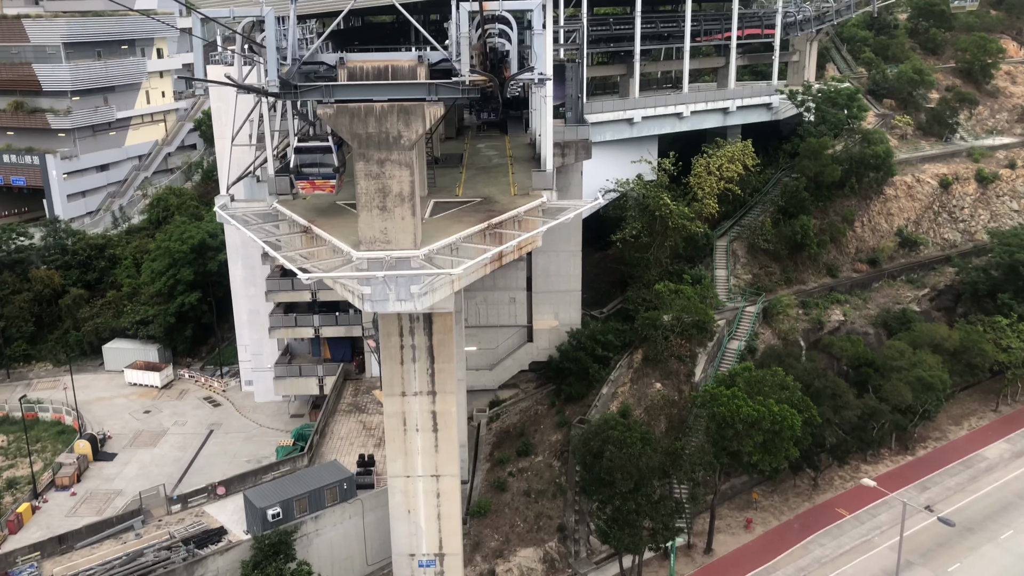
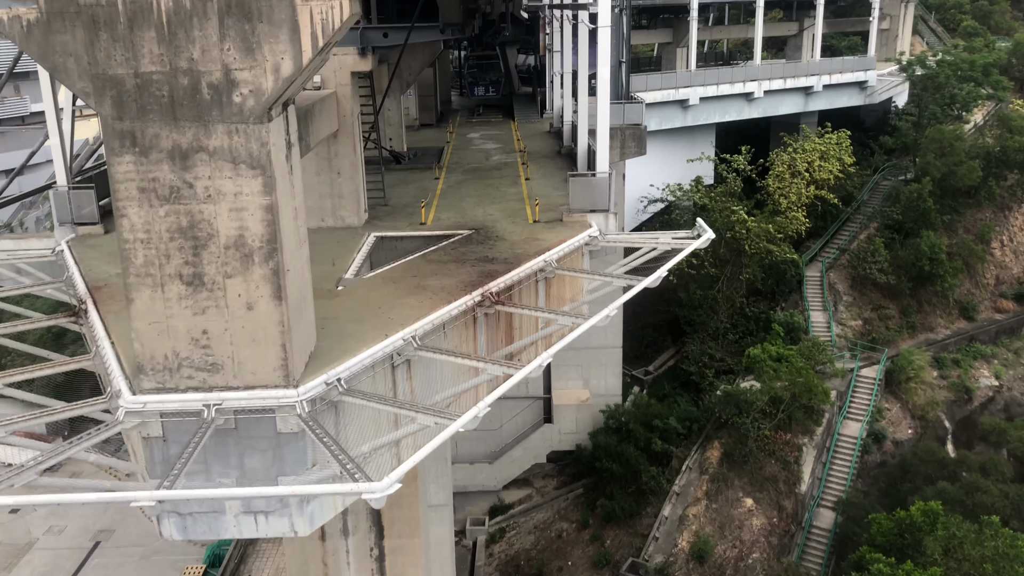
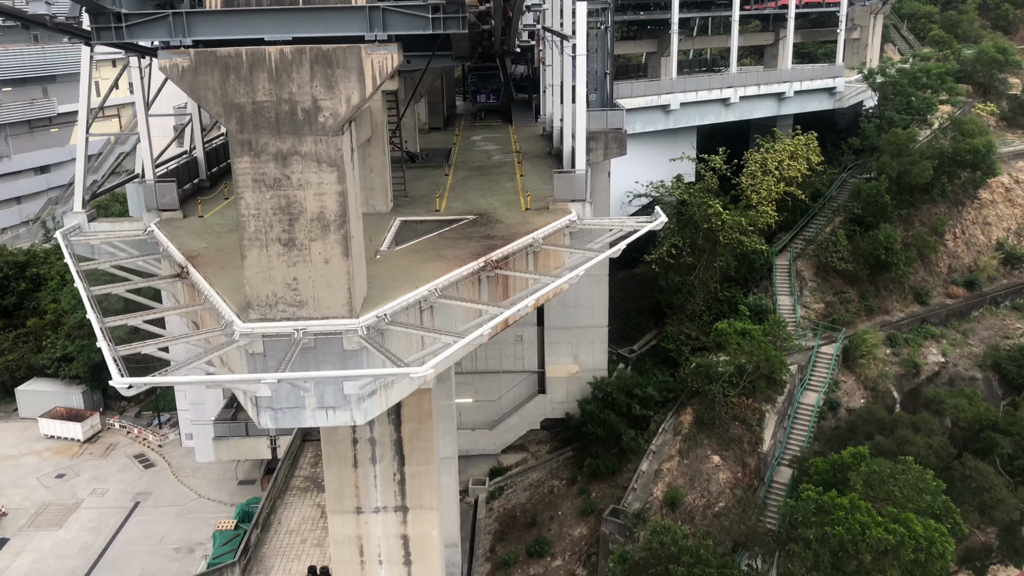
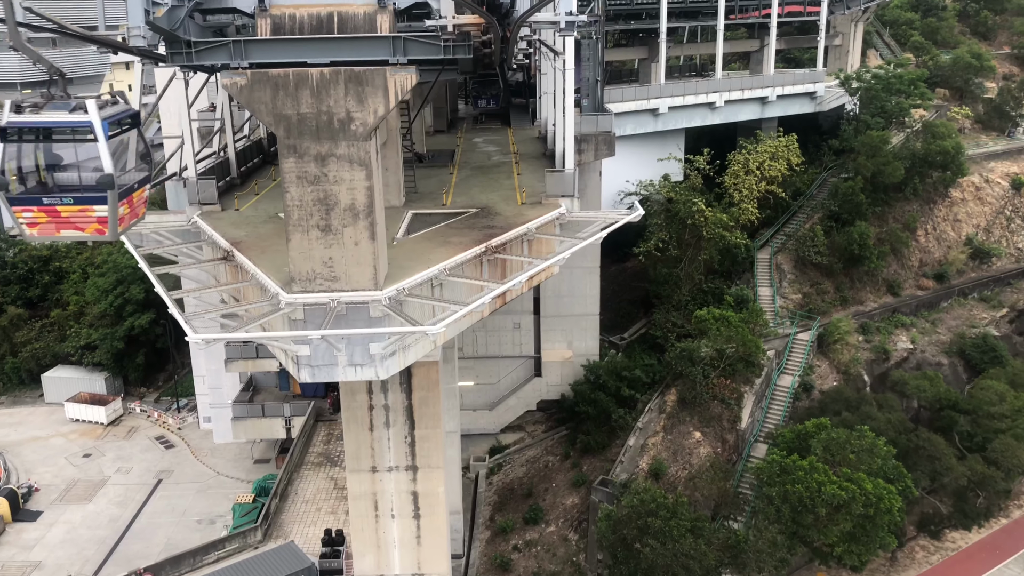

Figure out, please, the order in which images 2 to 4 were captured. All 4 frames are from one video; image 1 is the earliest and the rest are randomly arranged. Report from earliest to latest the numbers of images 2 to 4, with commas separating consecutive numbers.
4, 3, 2
